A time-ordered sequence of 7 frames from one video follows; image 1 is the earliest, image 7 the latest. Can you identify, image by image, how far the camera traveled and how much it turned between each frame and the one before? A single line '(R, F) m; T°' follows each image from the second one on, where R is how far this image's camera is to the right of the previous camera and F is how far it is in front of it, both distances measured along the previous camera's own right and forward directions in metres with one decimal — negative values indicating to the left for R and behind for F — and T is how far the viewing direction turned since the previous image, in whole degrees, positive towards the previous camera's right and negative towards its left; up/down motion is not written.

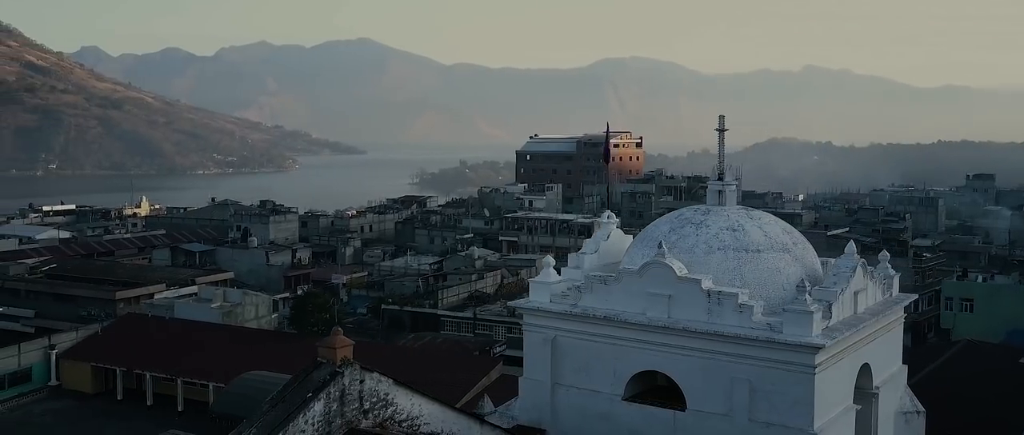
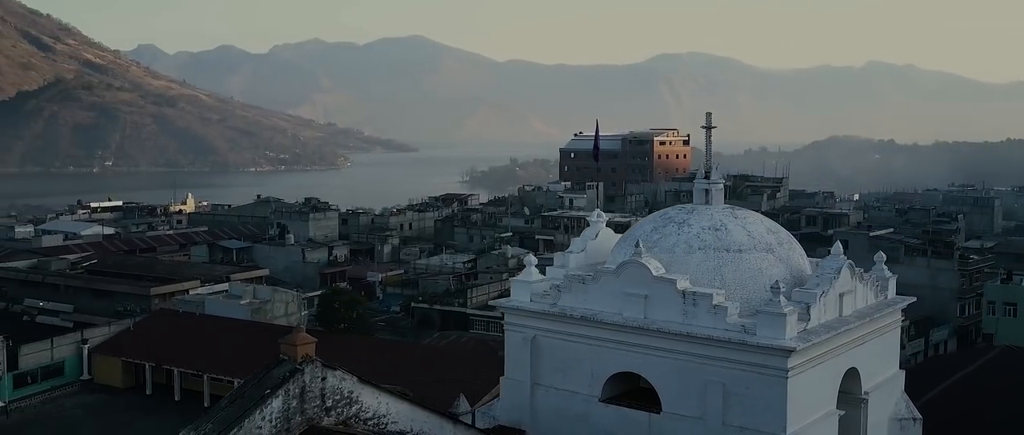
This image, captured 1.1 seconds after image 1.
(+1.1, +0.2) m; -4°
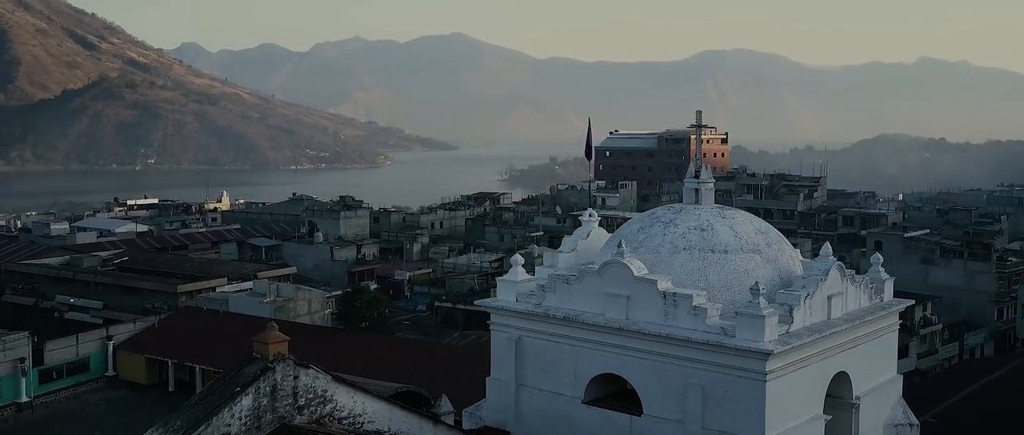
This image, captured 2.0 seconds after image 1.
(+0.8, +0.2) m; -3°
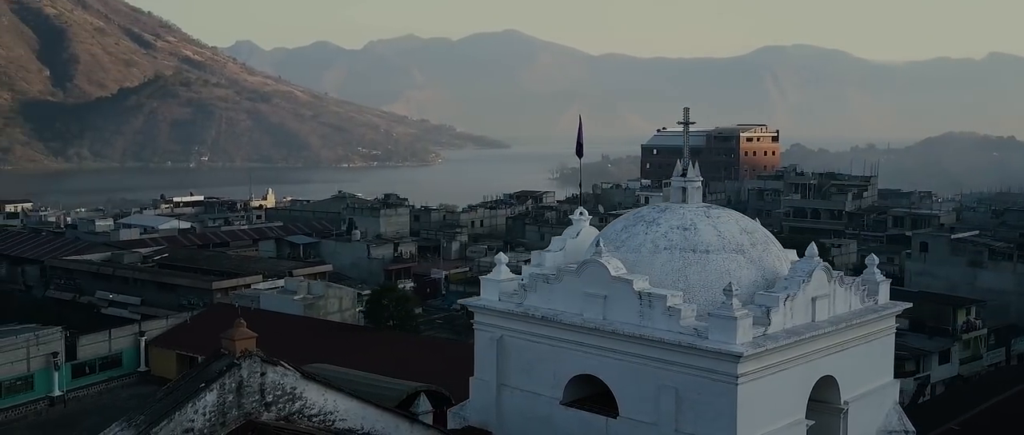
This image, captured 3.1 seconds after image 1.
(+1.0, +0.2) m; -4°
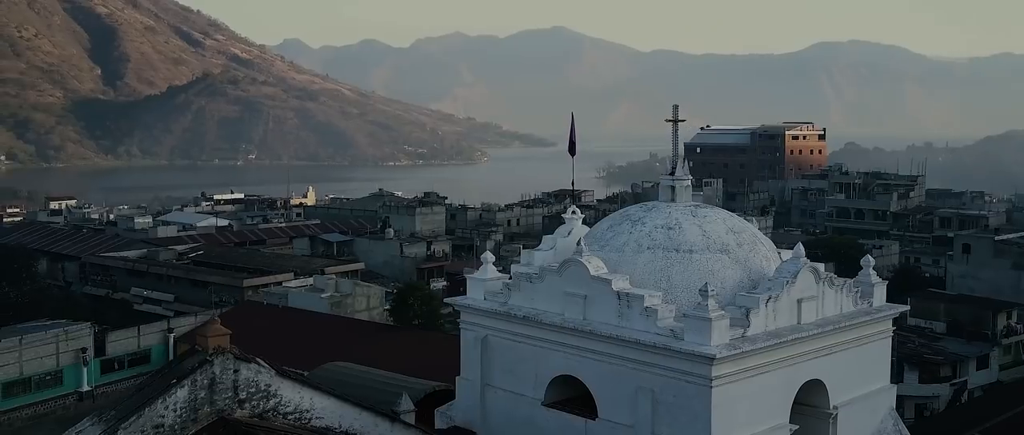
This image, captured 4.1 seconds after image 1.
(+0.9, +0.2) m; -4°
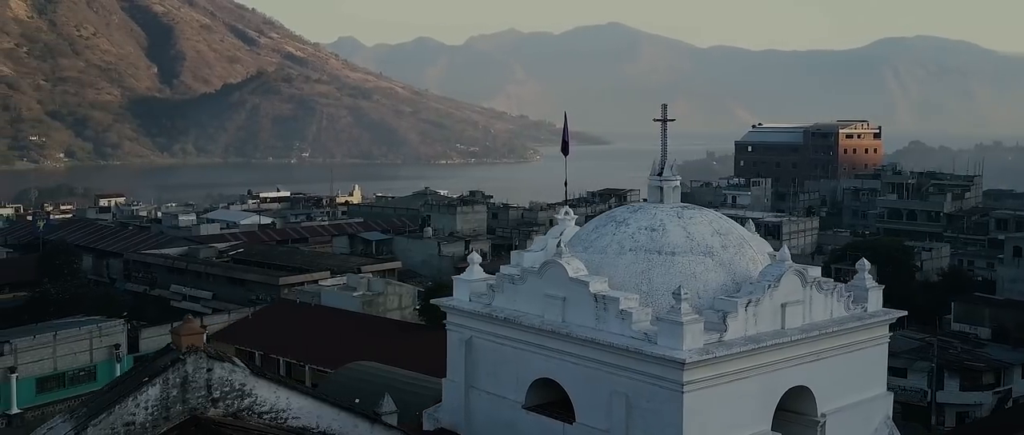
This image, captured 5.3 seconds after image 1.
(+0.9, +0.3) m; -4°
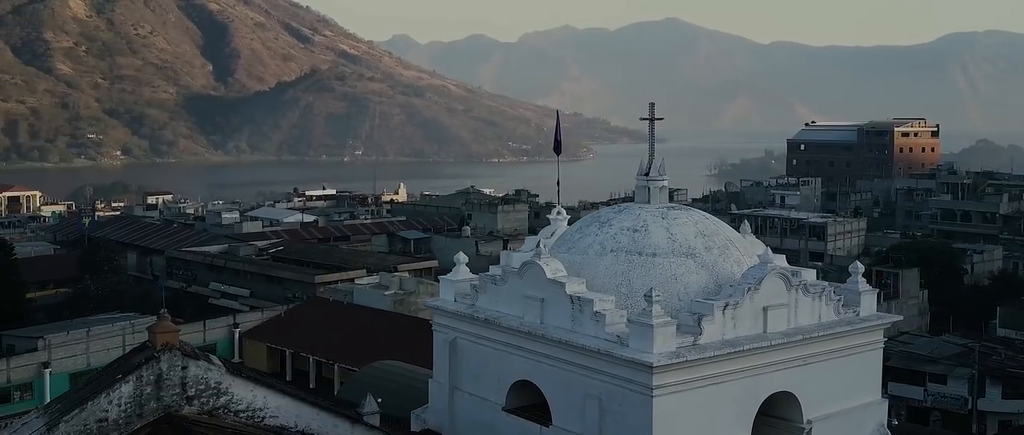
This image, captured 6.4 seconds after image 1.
(+0.9, +0.3) m; -4°
